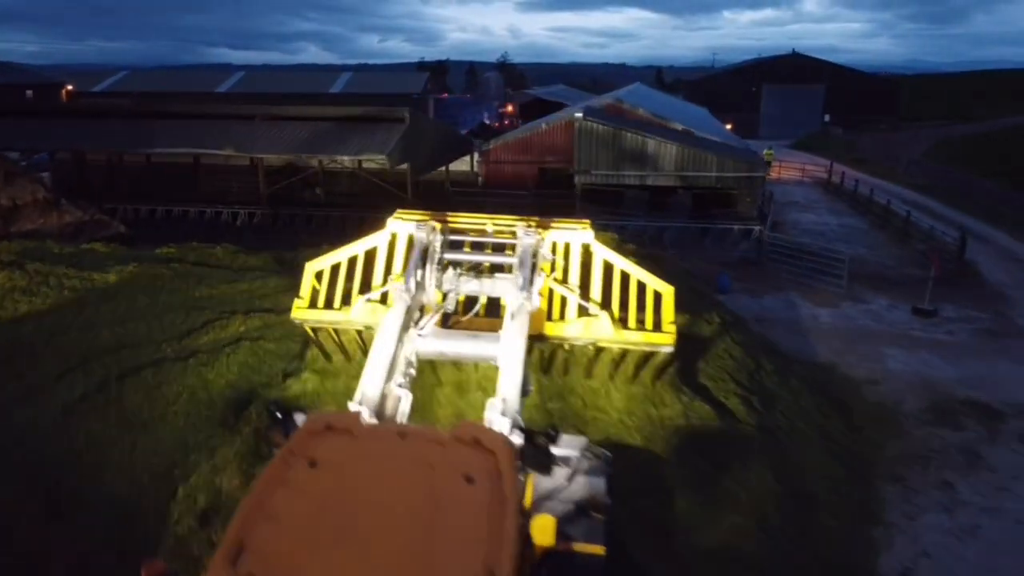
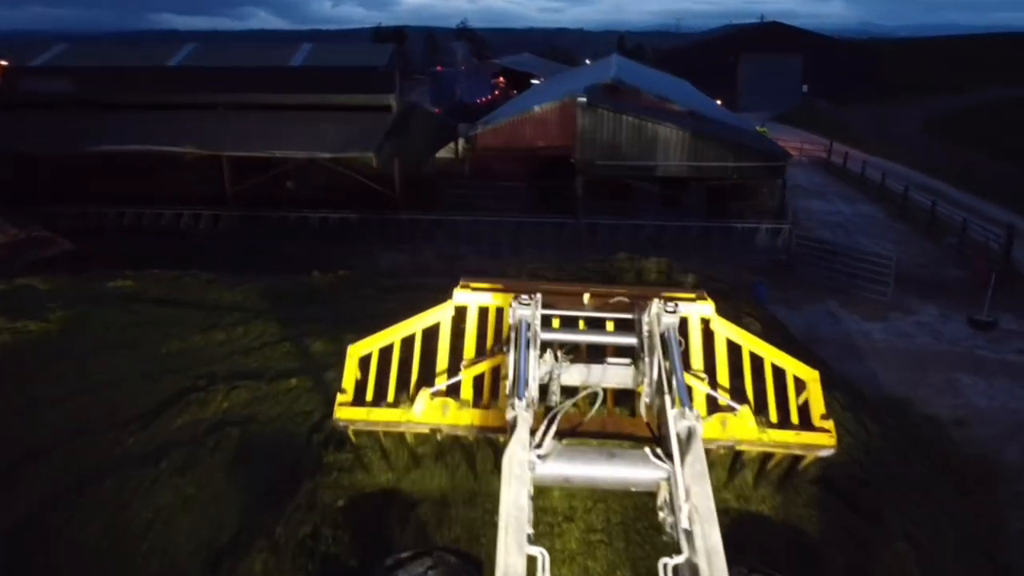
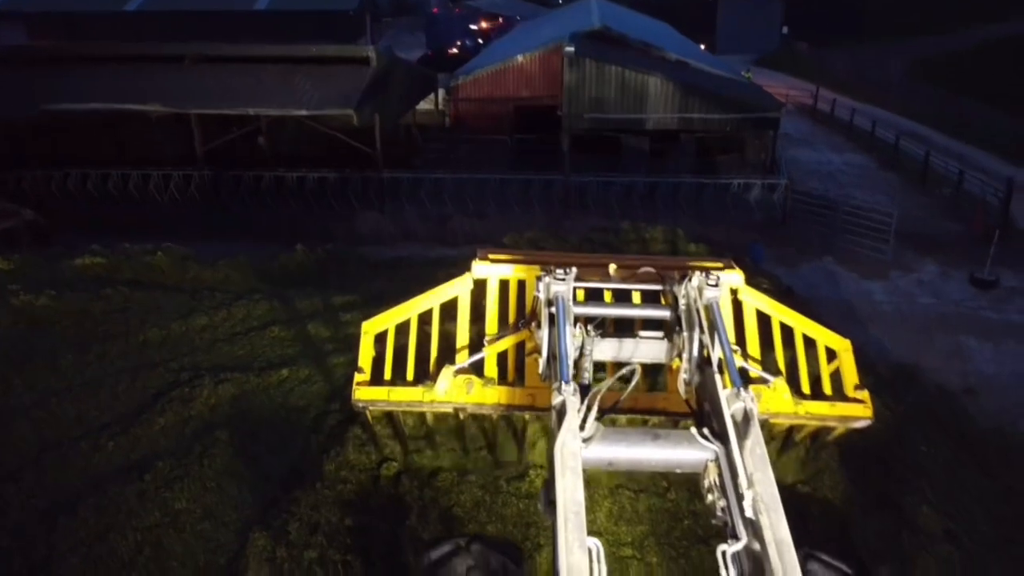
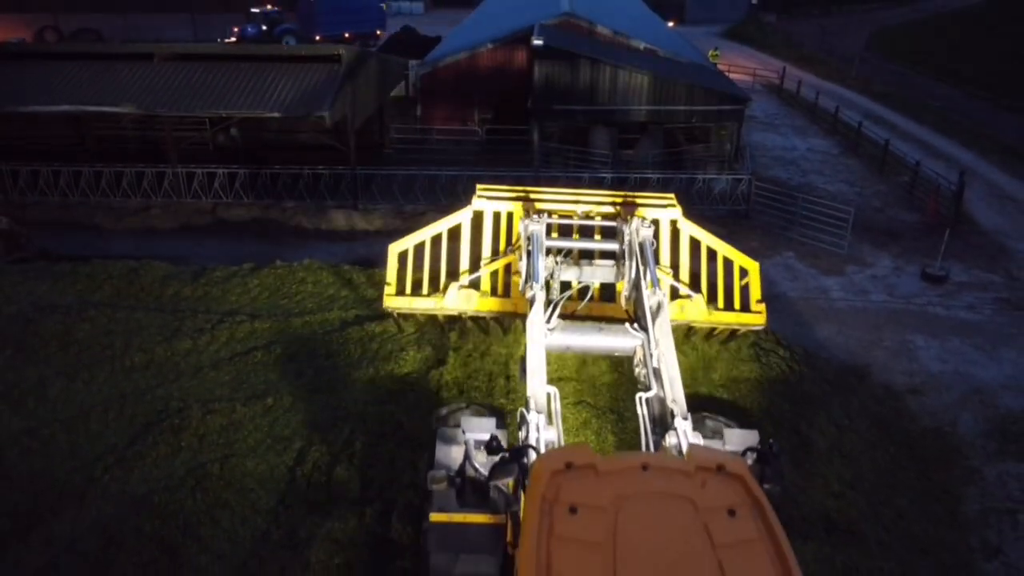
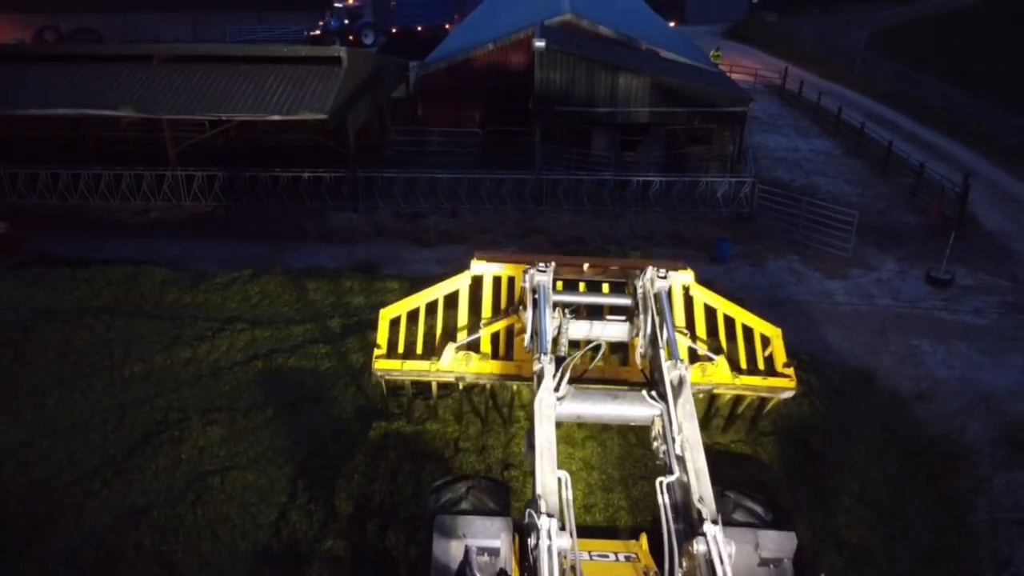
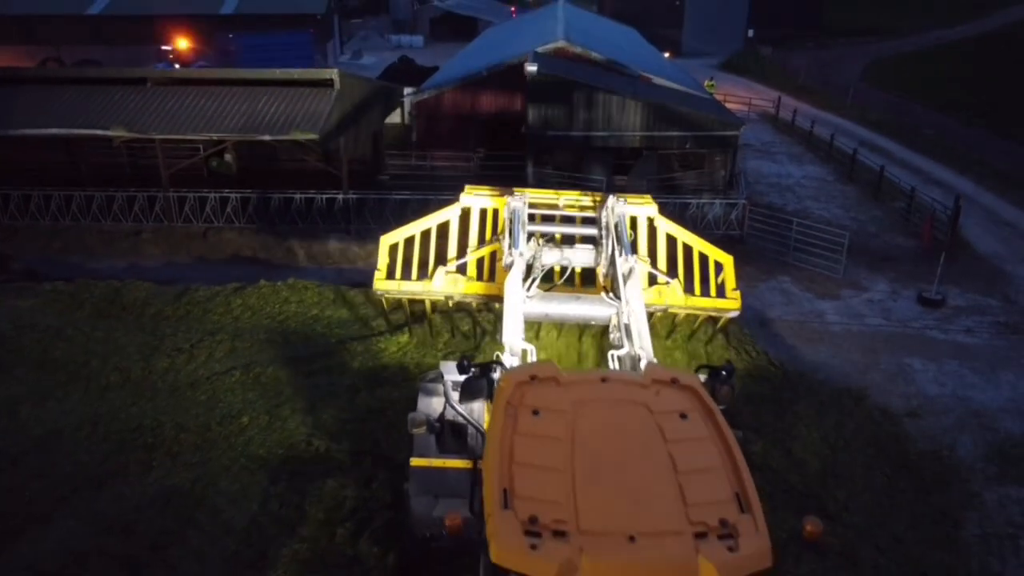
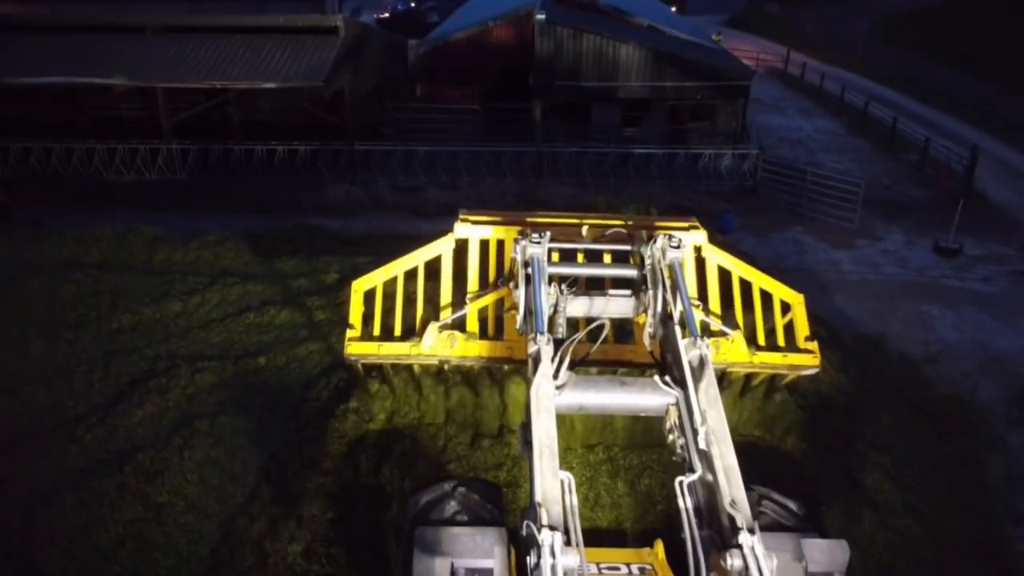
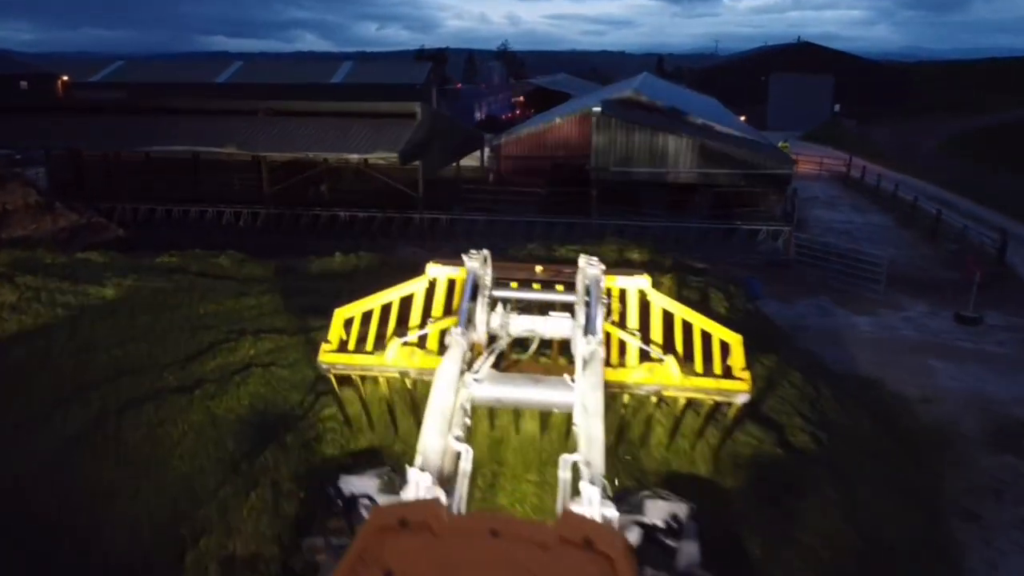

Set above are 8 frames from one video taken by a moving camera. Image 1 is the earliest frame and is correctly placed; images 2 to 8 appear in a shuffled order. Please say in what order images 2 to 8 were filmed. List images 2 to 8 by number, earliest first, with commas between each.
8, 2, 3, 7, 5, 4, 6
